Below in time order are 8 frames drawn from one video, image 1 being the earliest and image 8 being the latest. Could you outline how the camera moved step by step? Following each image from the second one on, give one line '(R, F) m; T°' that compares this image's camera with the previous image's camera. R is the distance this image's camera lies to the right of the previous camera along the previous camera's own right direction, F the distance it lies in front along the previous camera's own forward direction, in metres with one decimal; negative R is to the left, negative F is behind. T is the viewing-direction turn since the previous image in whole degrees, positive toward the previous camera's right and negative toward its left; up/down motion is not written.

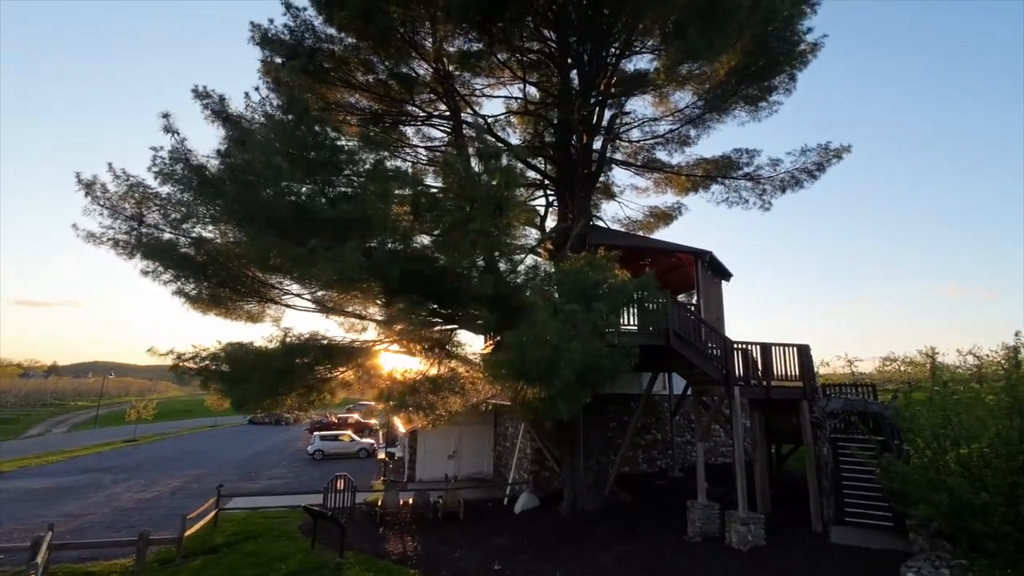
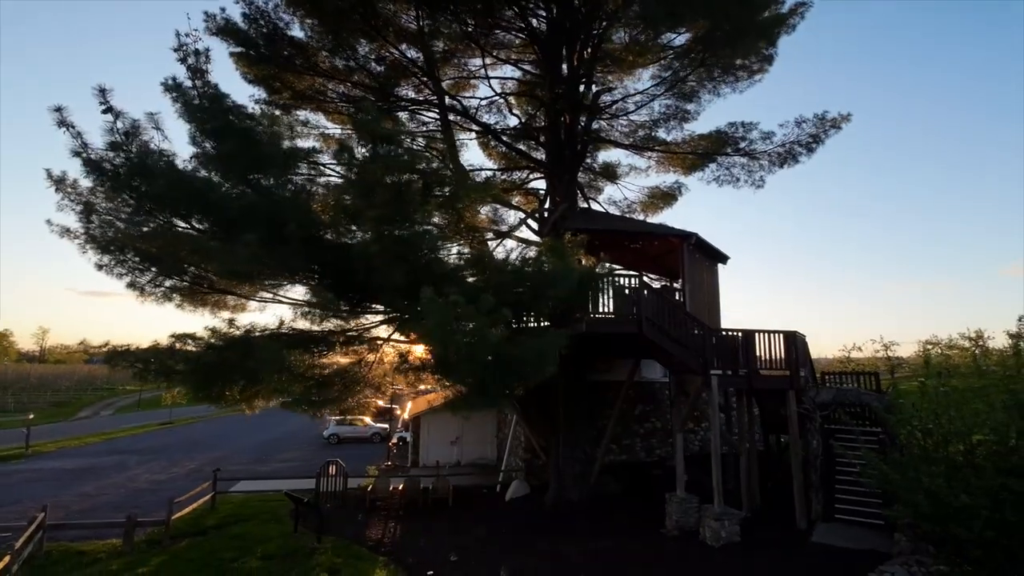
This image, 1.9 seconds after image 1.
(+1.7, +0.4) m; -4°
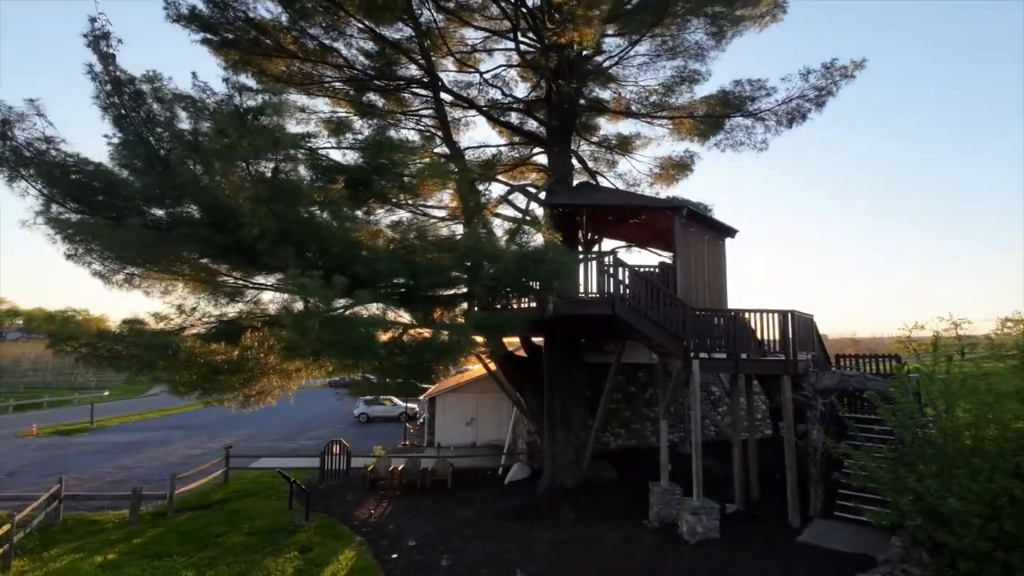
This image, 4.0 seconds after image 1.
(+2.0, +0.6) m; -6°
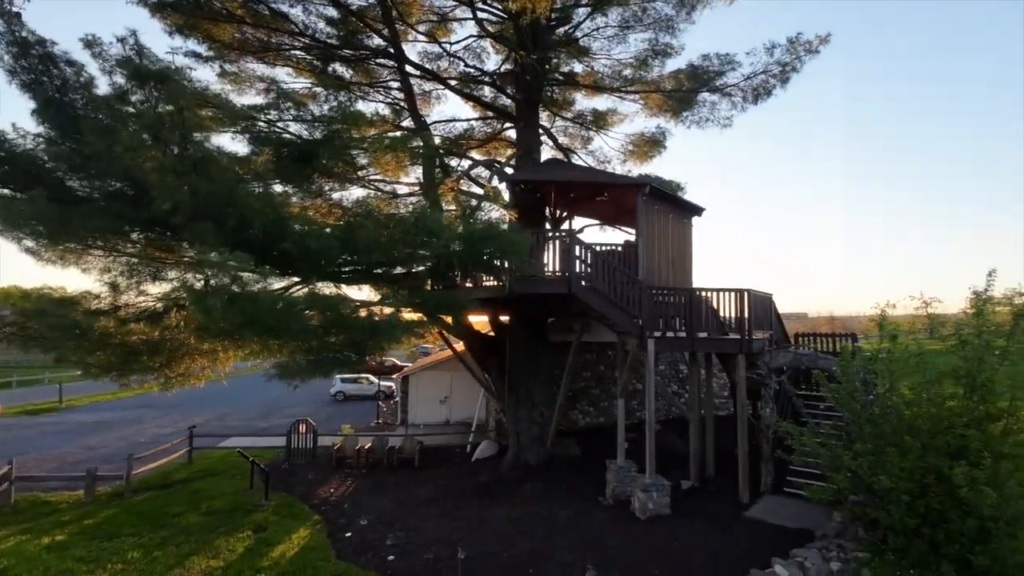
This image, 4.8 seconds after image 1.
(+0.7, +0.2) m; +1°
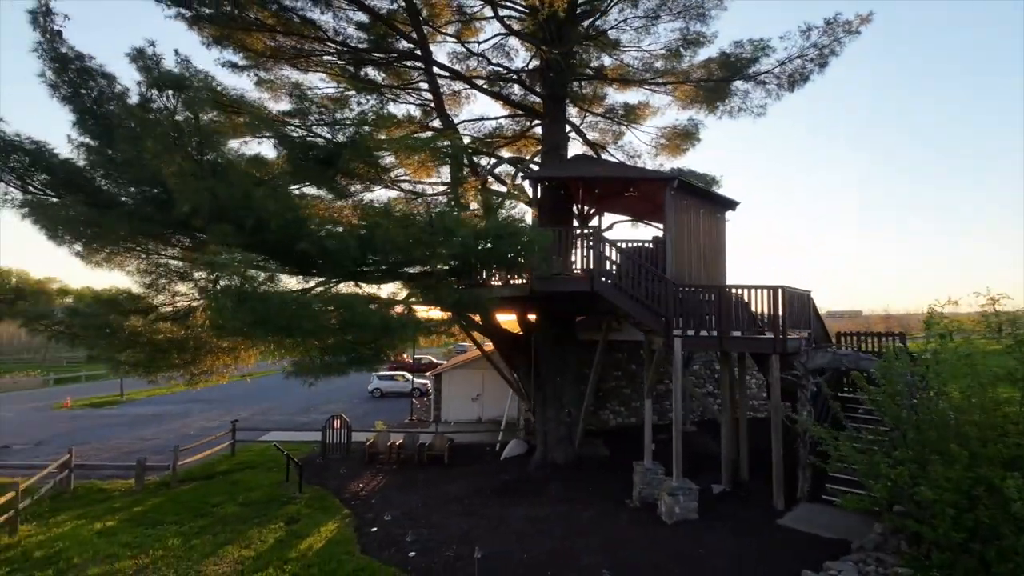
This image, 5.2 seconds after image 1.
(+0.4, +0.1) m; -5°
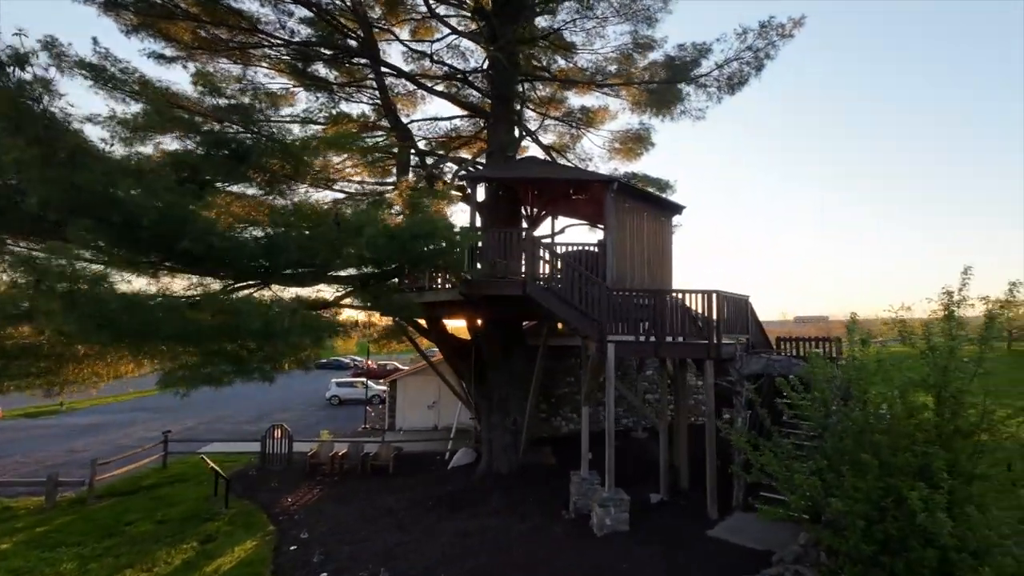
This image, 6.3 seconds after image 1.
(+1.0, +0.4) m; +3°
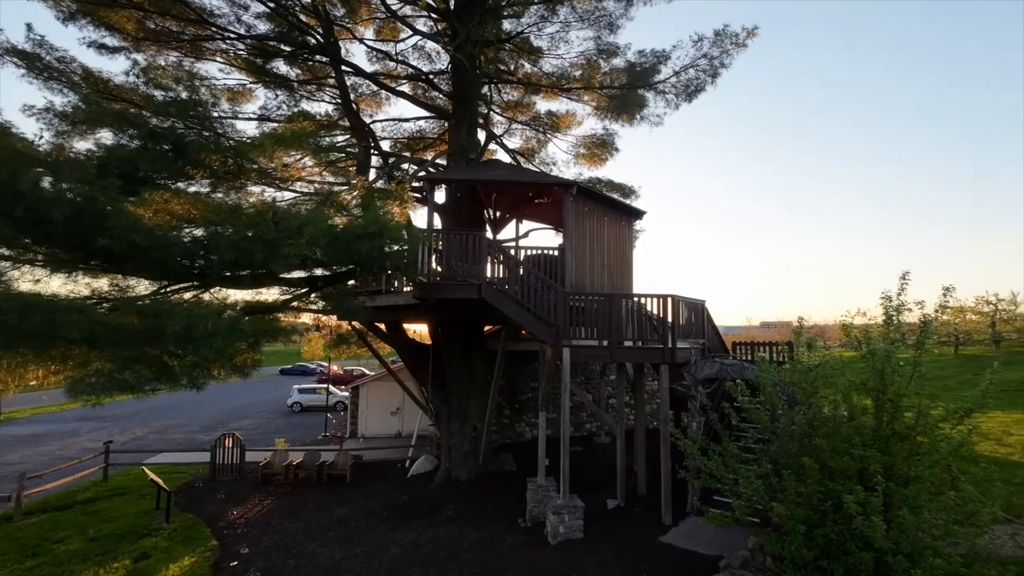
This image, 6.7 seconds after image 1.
(+0.4, +0.2) m; +3°
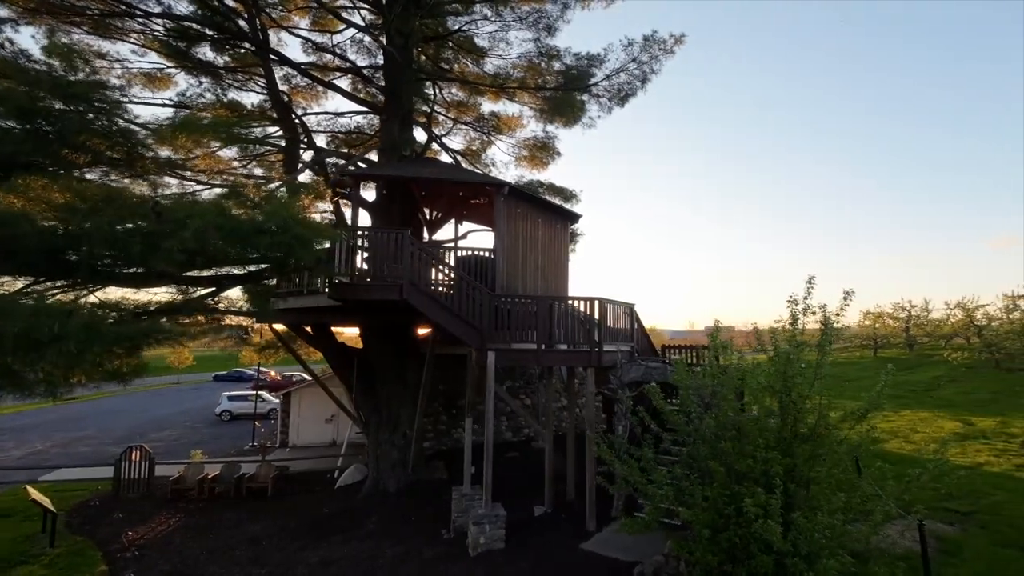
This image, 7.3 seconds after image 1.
(+0.6, +0.3) m; +5°
